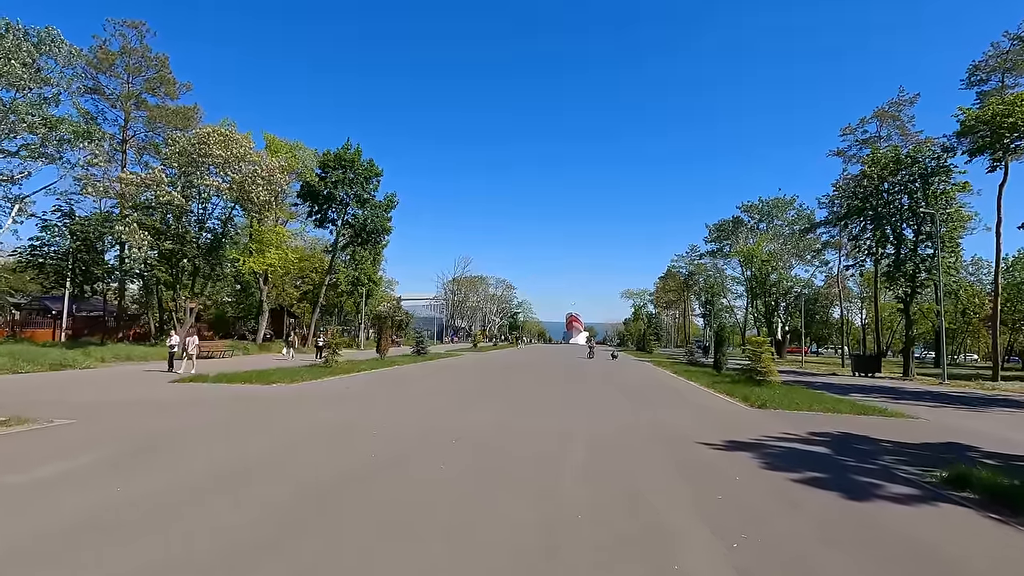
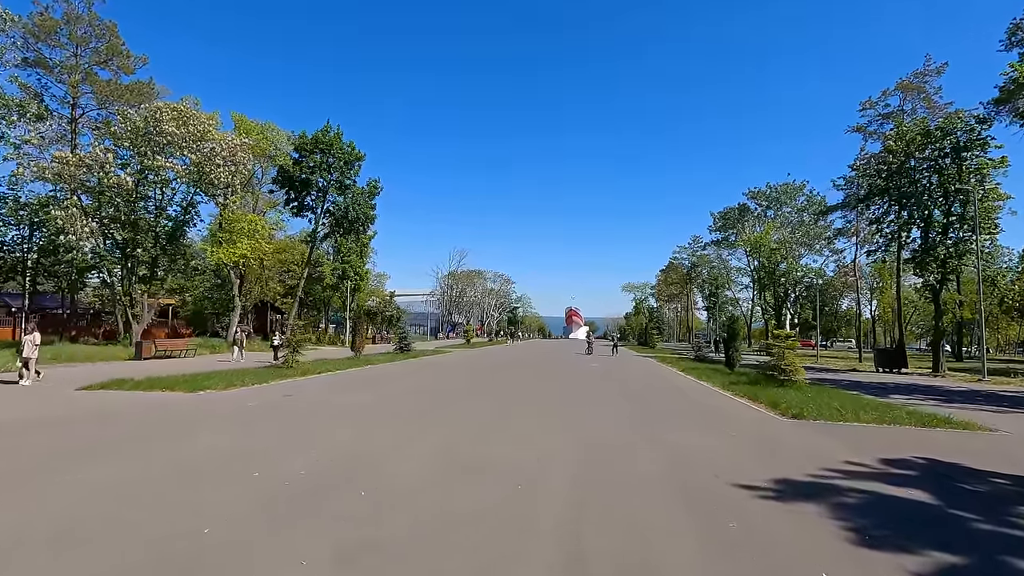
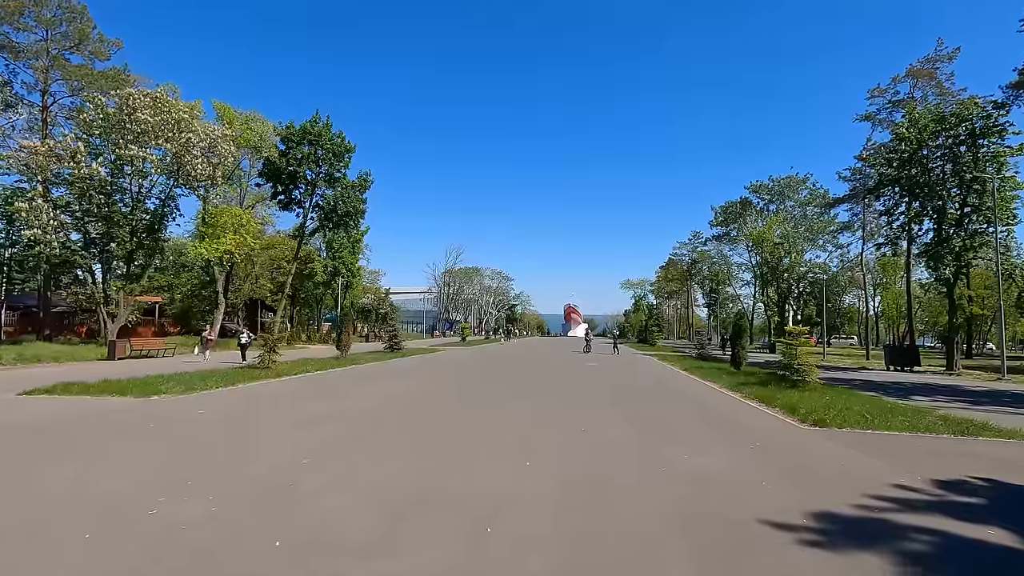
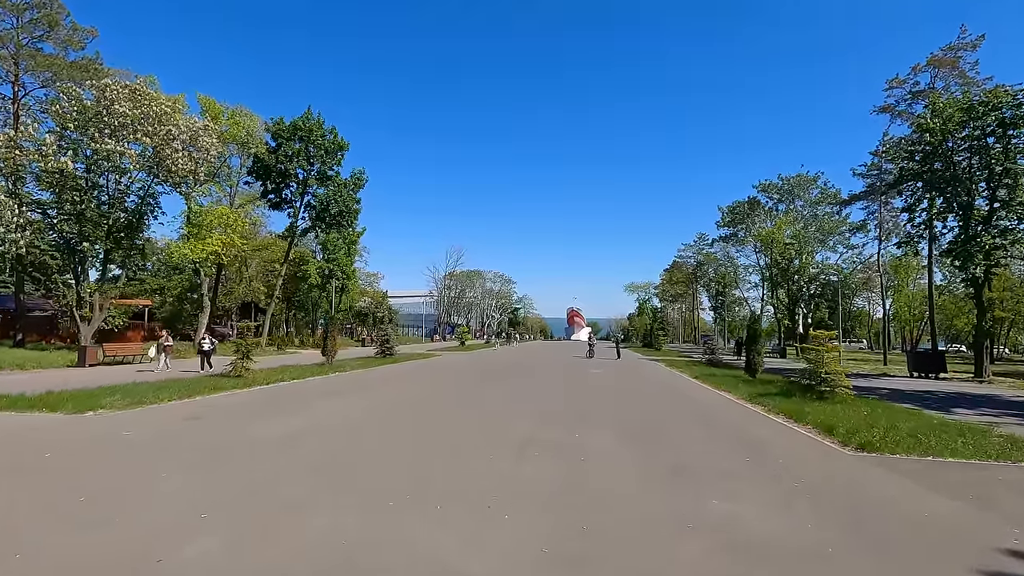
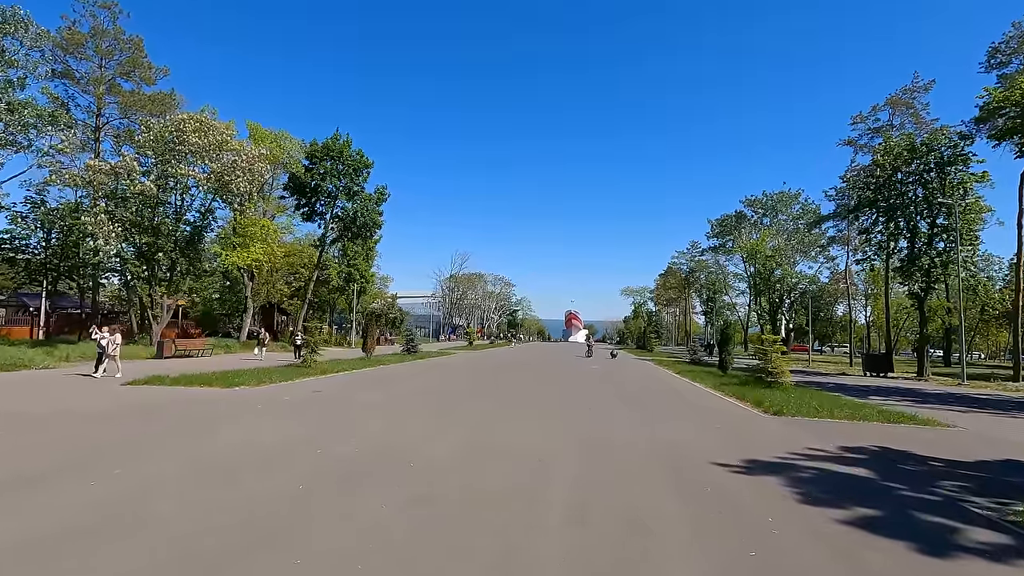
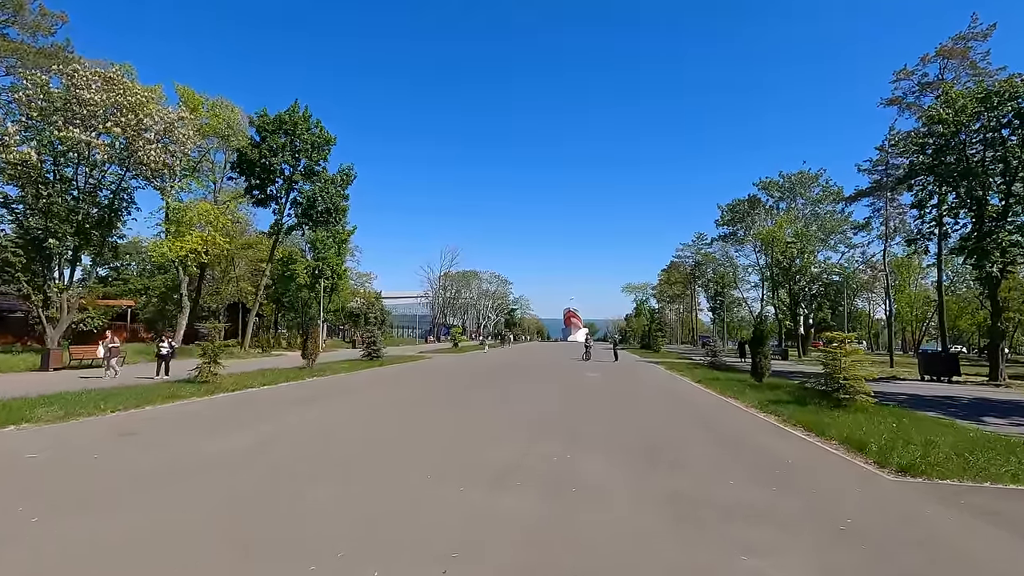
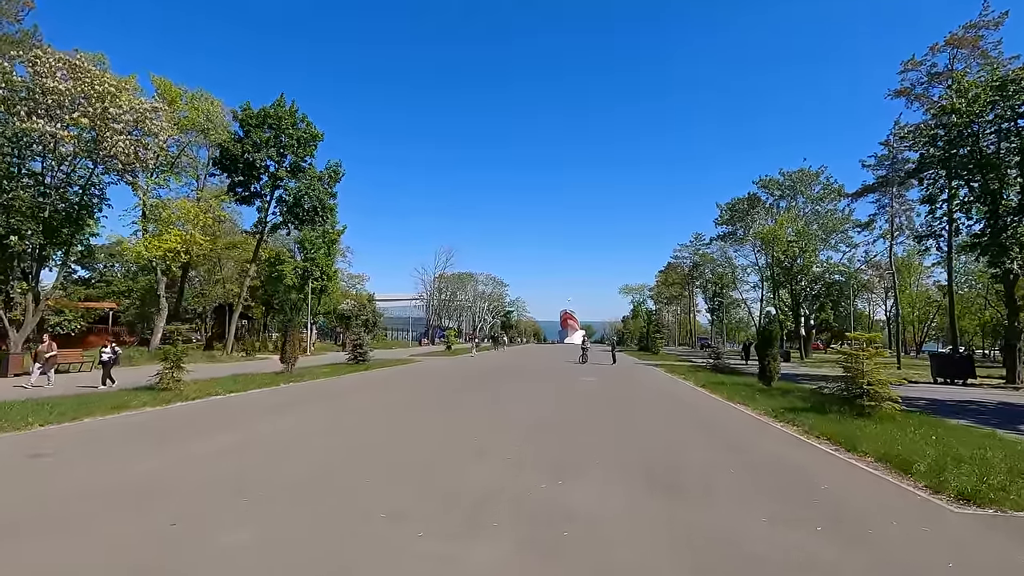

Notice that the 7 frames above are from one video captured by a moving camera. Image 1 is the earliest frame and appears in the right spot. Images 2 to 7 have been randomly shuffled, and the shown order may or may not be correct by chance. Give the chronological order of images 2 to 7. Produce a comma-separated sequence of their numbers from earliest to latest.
5, 2, 3, 4, 6, 7
